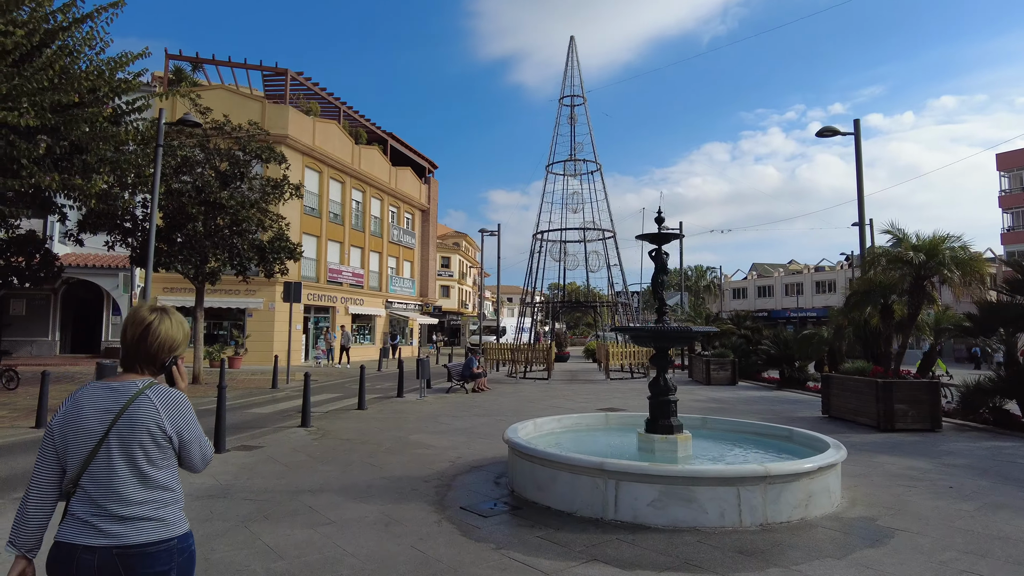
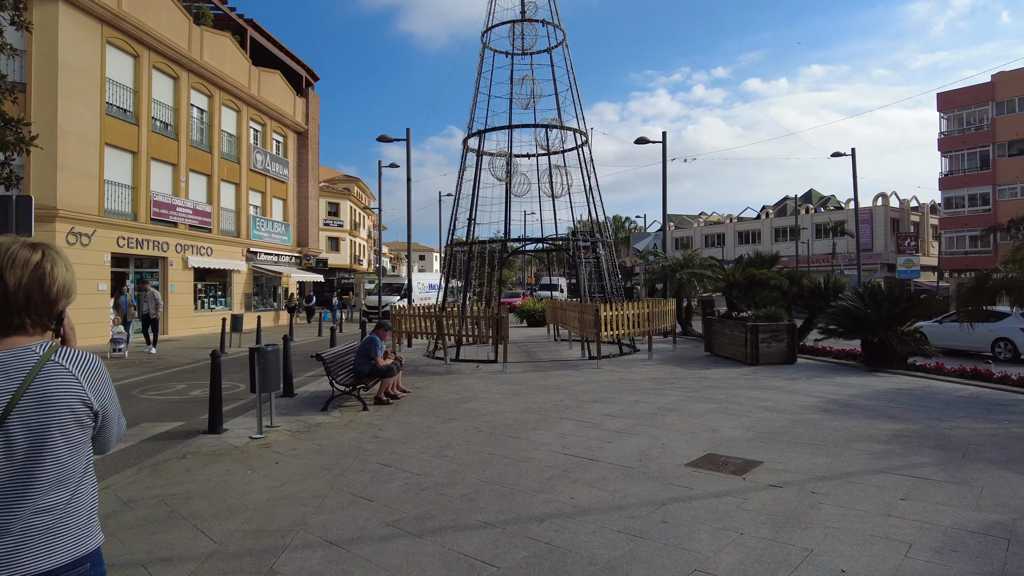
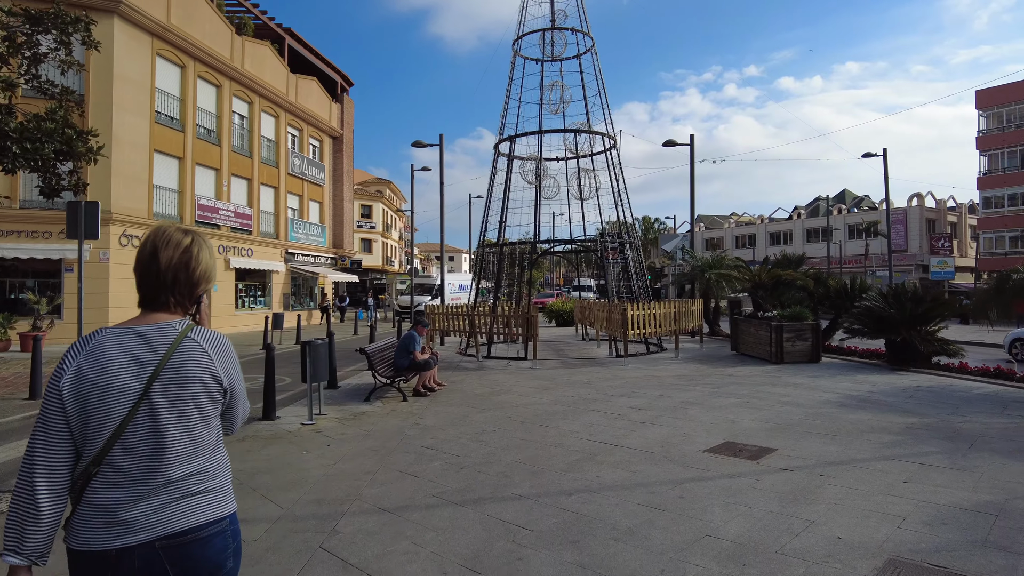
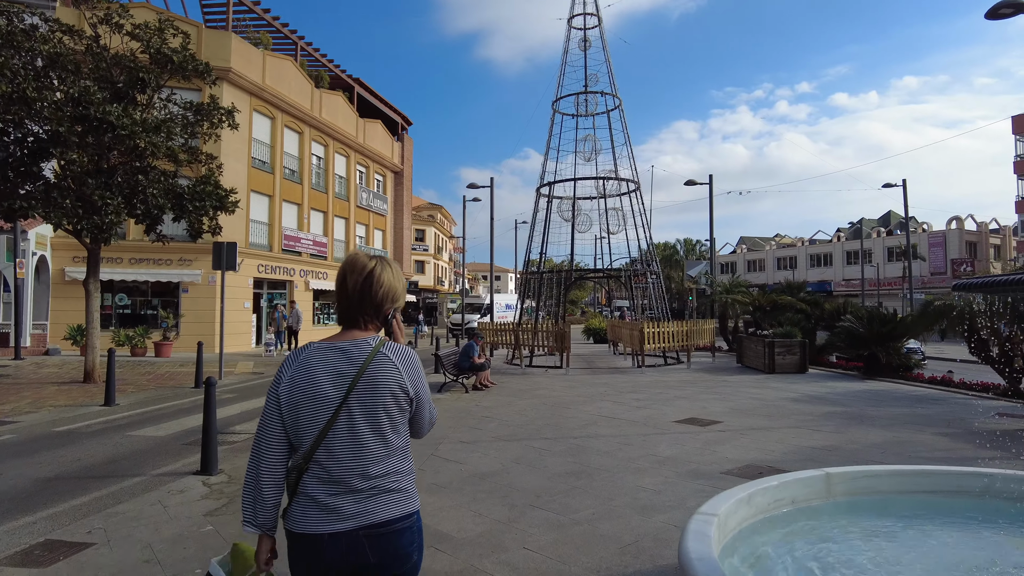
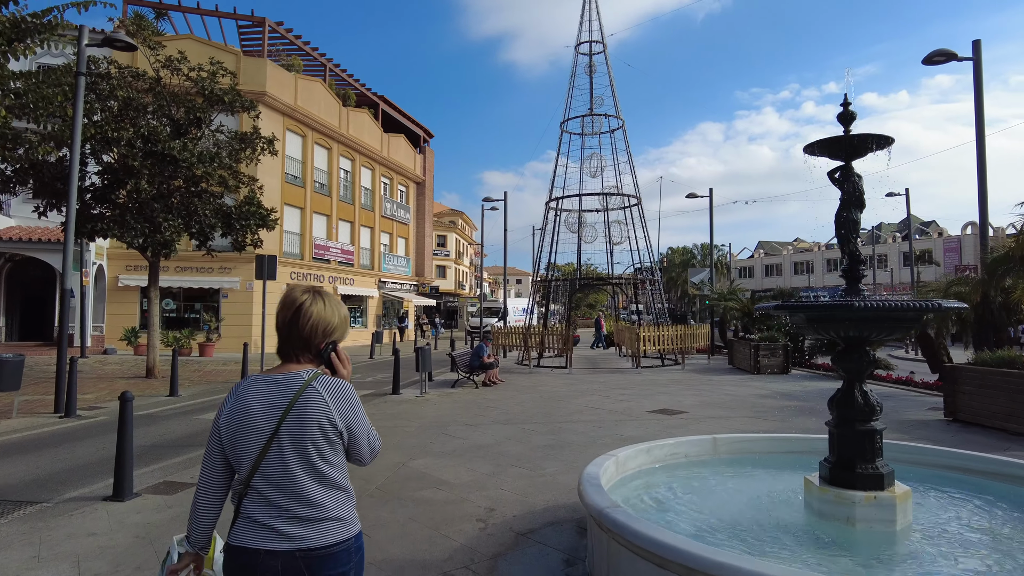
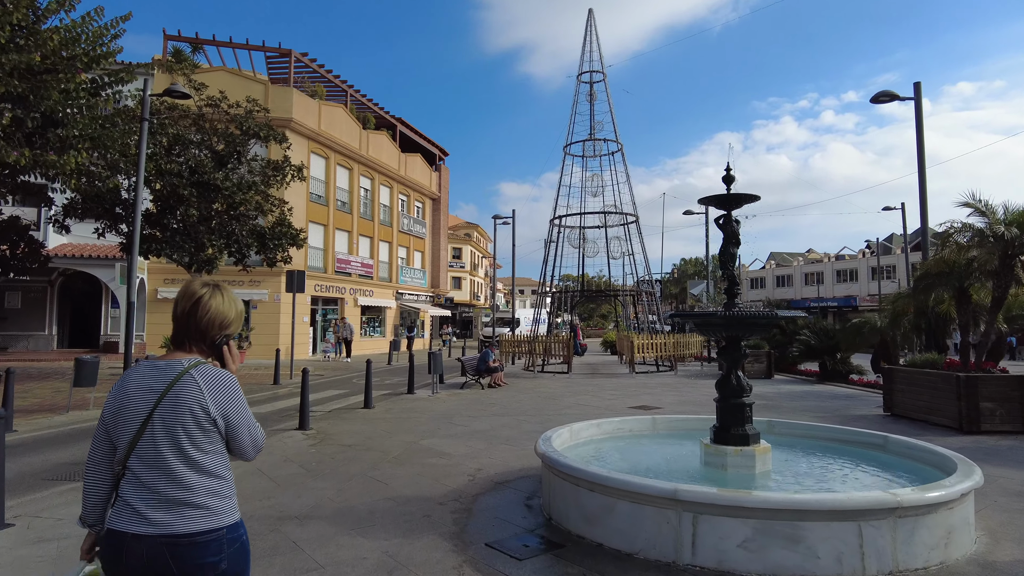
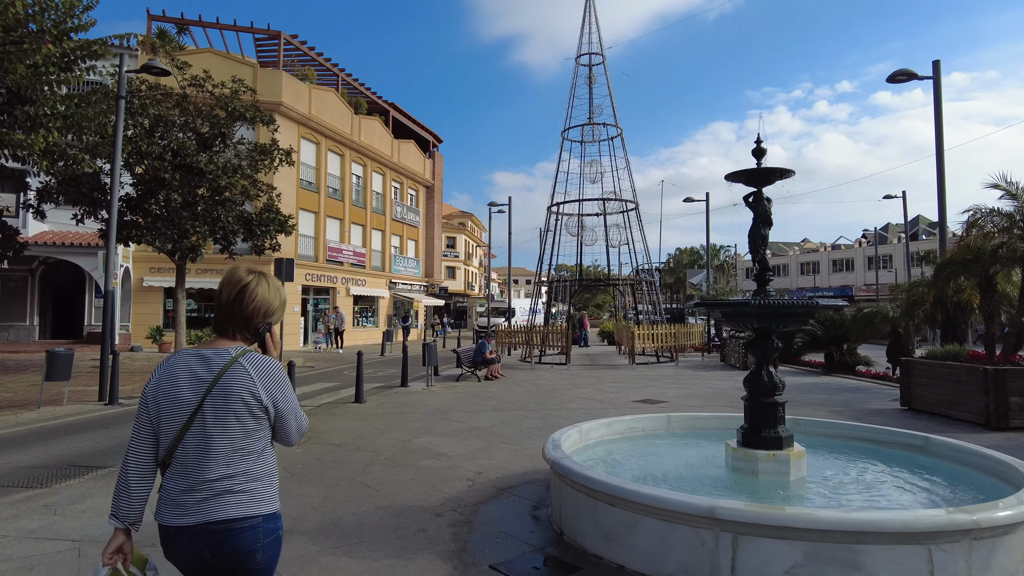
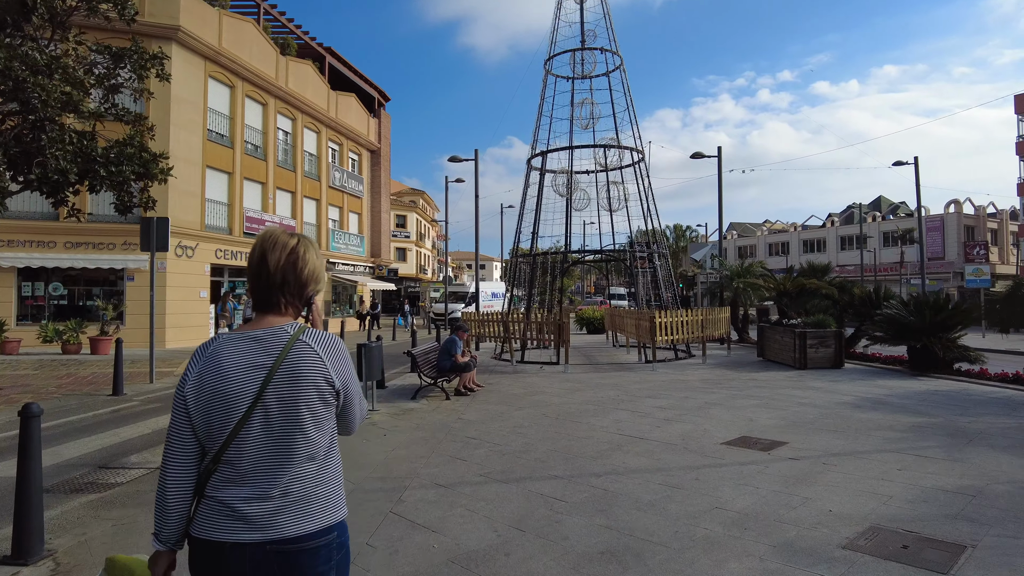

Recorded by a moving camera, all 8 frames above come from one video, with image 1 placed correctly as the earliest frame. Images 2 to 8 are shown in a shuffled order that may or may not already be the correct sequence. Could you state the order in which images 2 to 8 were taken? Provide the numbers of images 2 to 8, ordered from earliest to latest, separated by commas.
6, 7, 5, 4, 8, 3, 2
